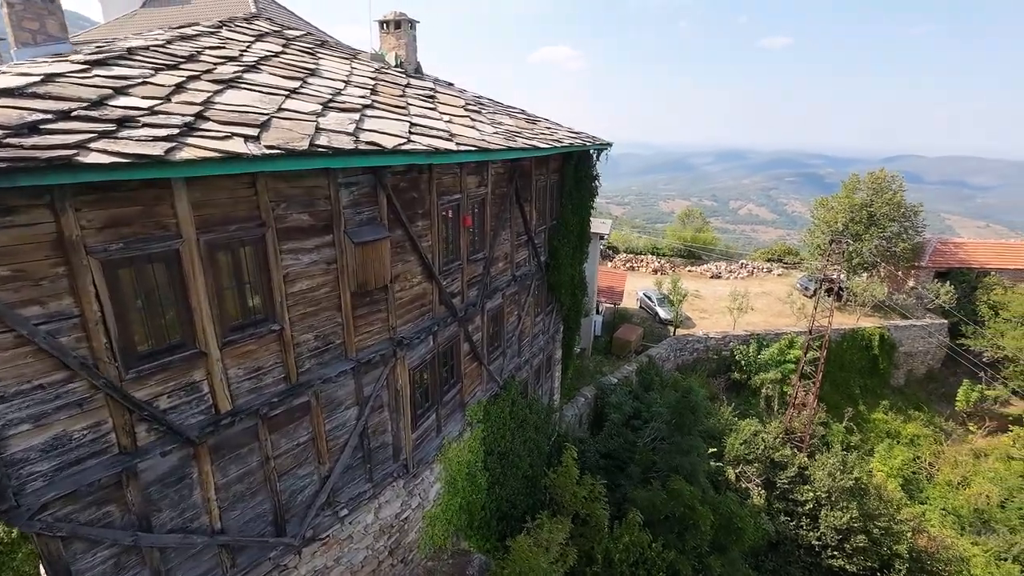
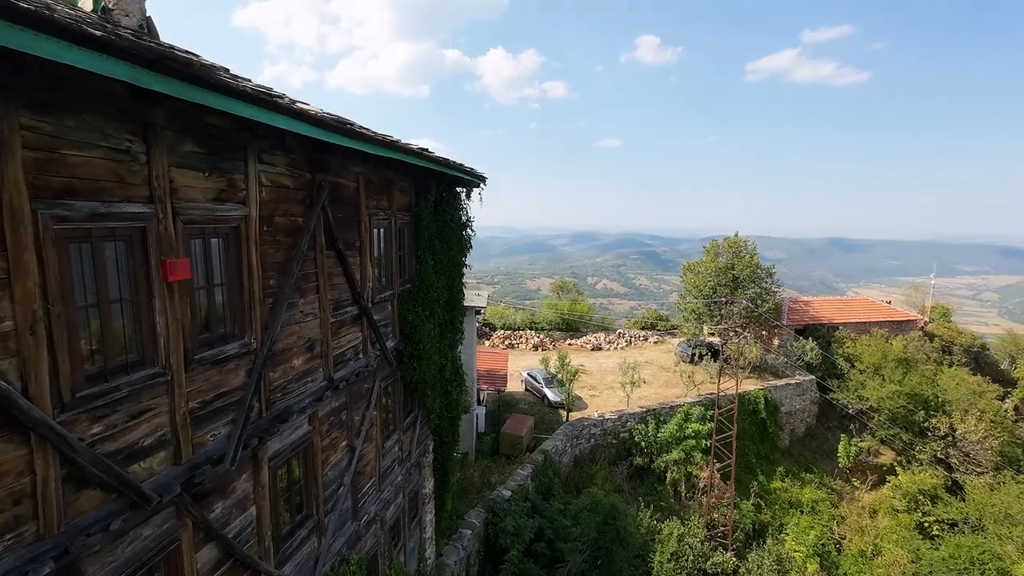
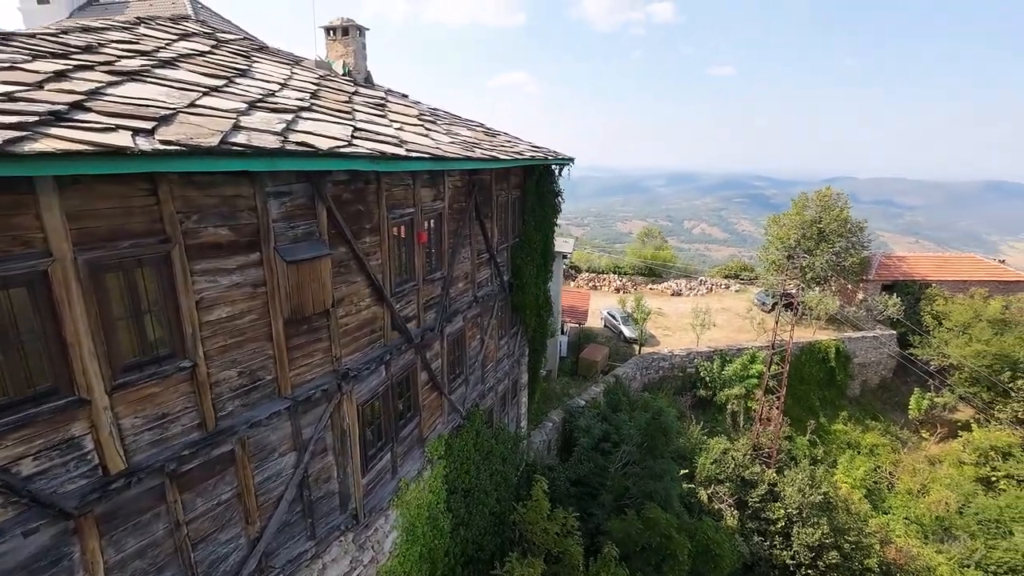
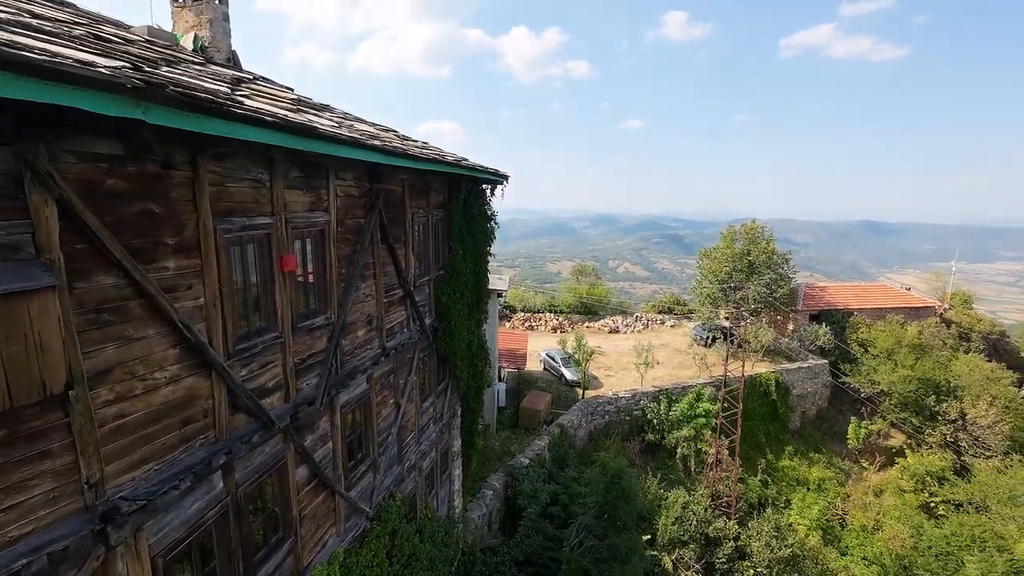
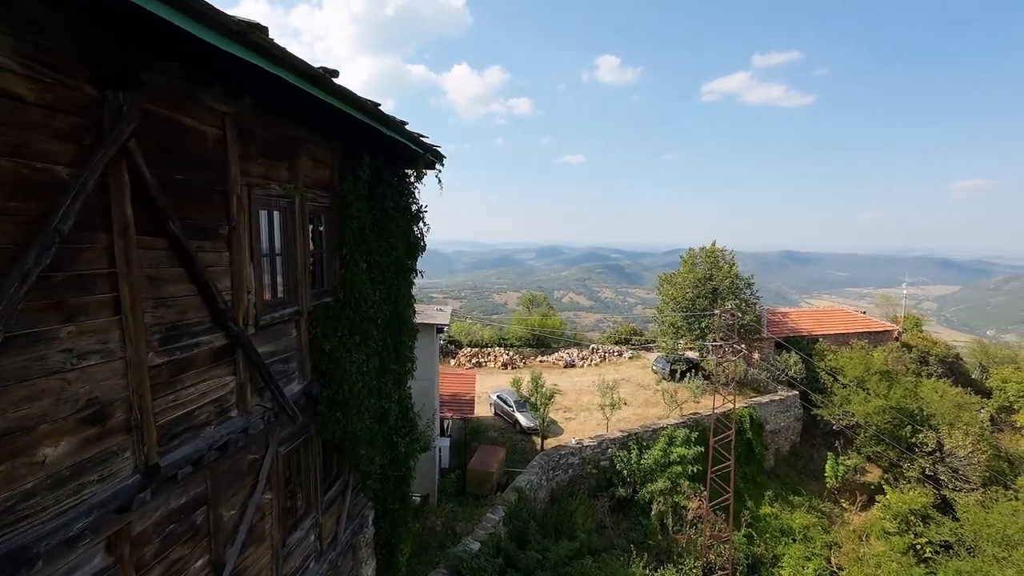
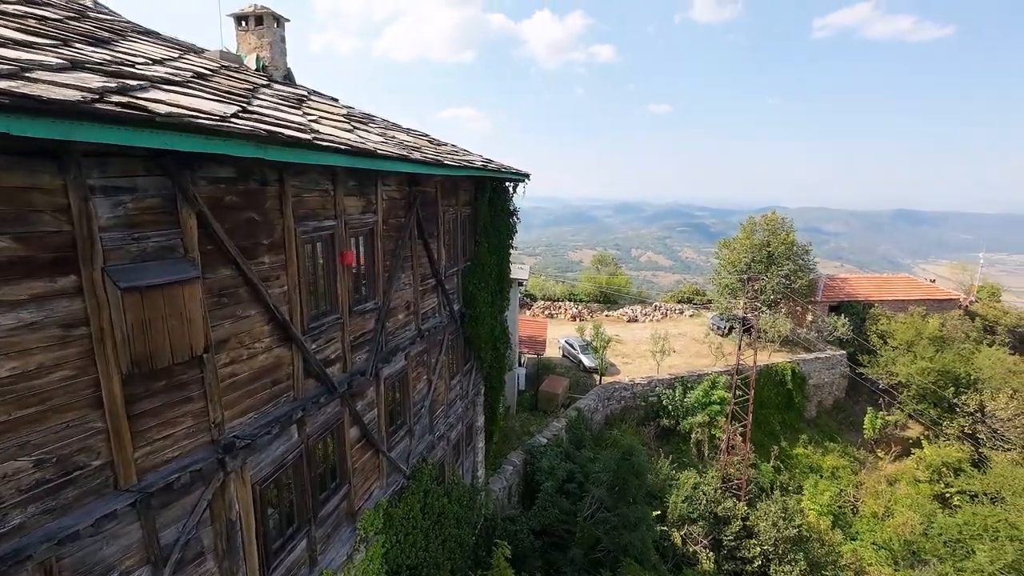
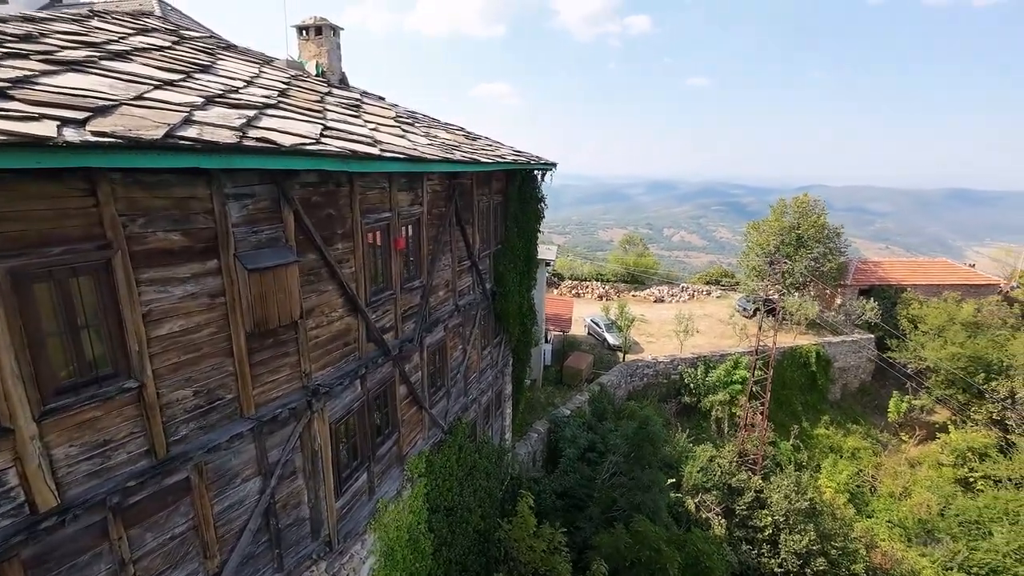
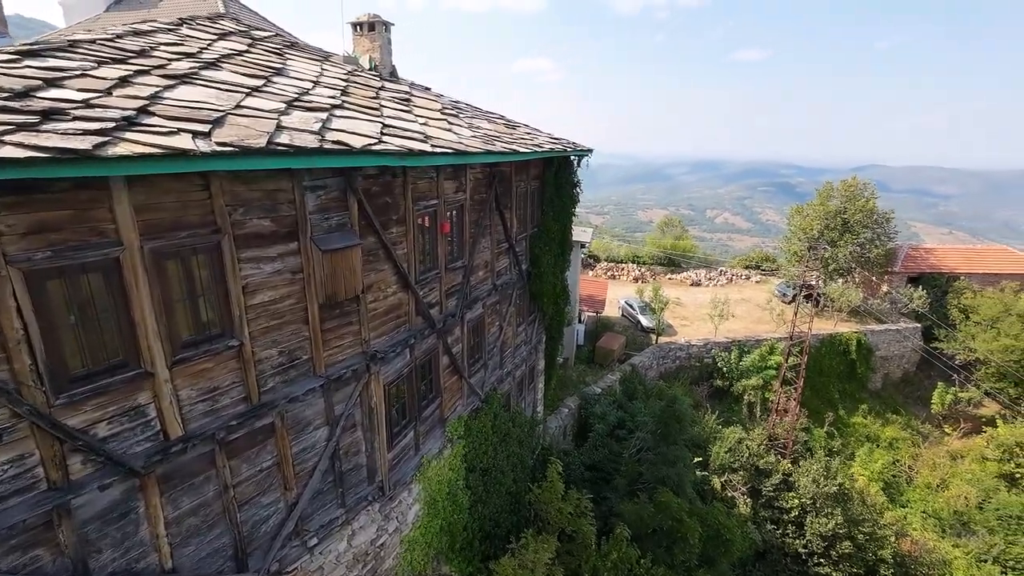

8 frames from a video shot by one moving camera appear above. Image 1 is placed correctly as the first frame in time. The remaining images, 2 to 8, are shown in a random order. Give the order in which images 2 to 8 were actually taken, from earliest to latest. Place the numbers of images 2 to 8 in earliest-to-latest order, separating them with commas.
8, 3, 7, 6, 4, 2, 5
